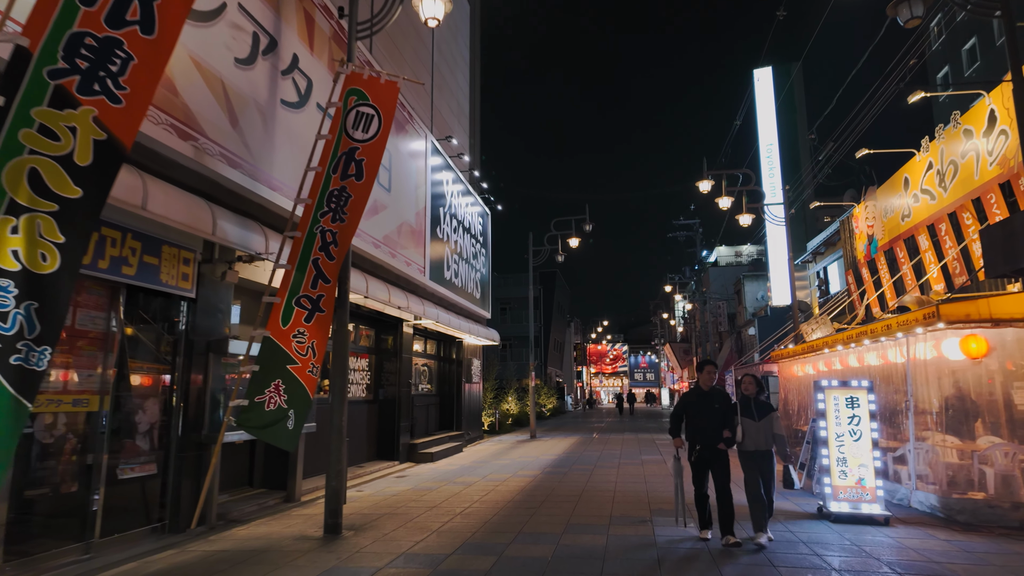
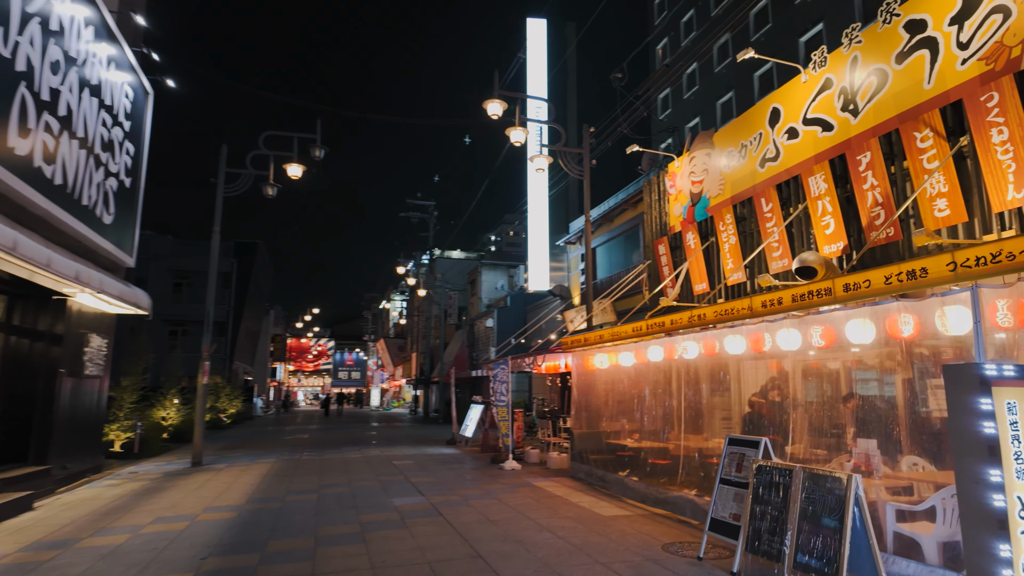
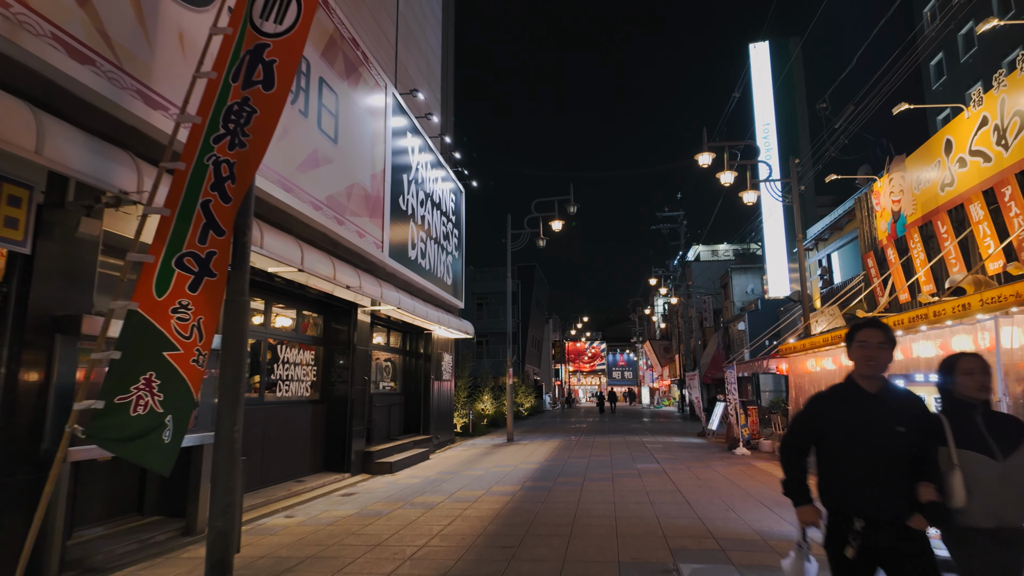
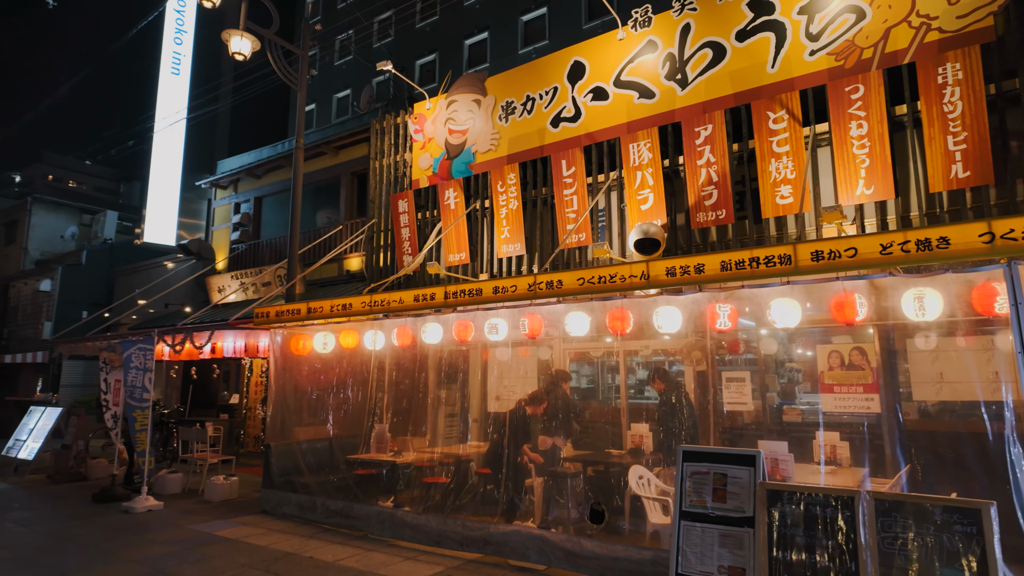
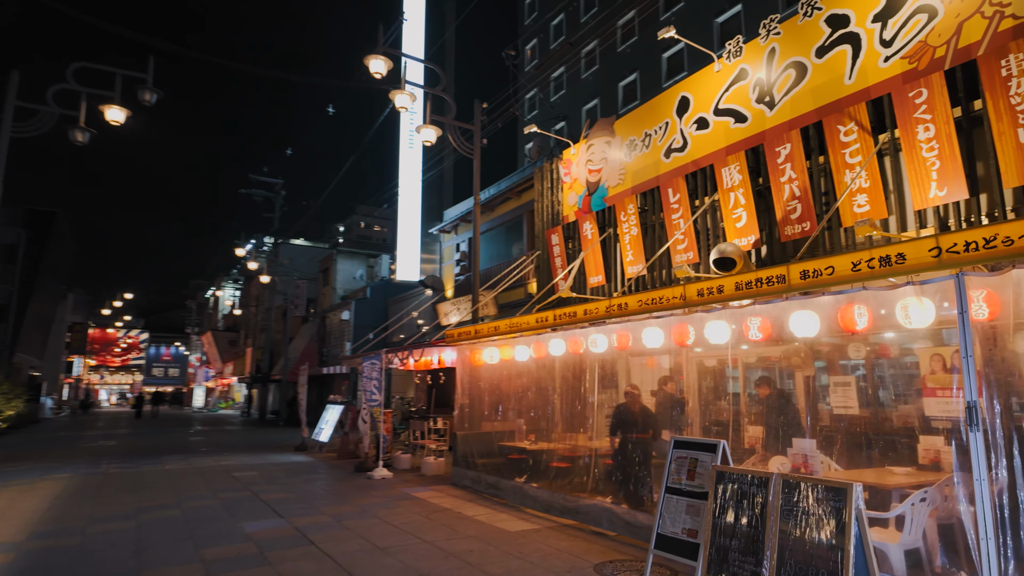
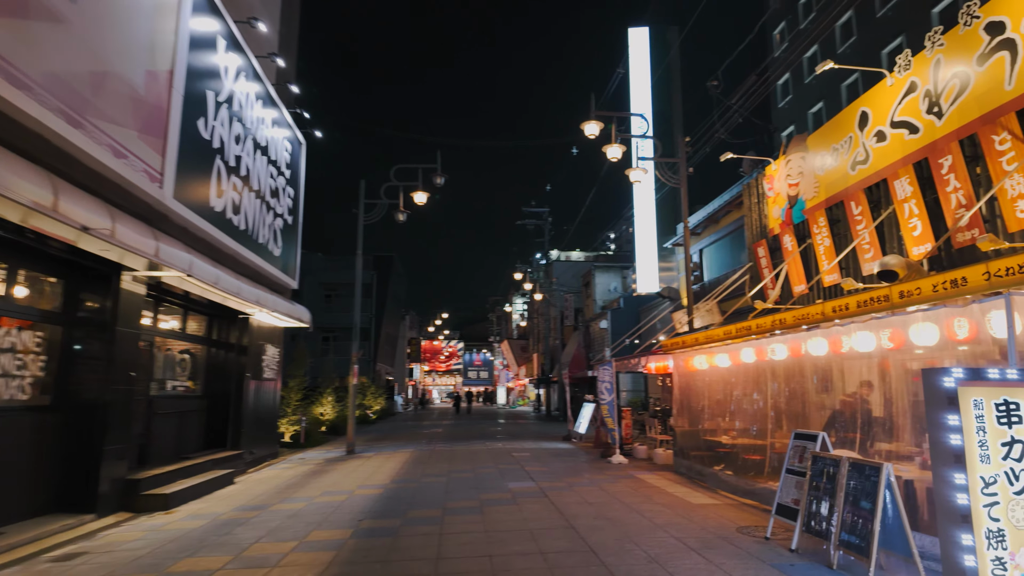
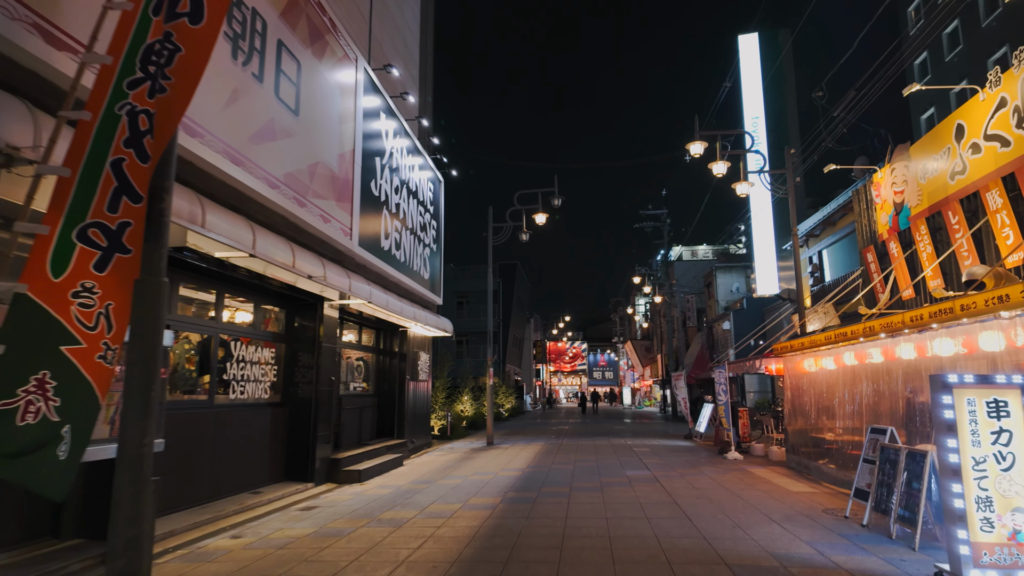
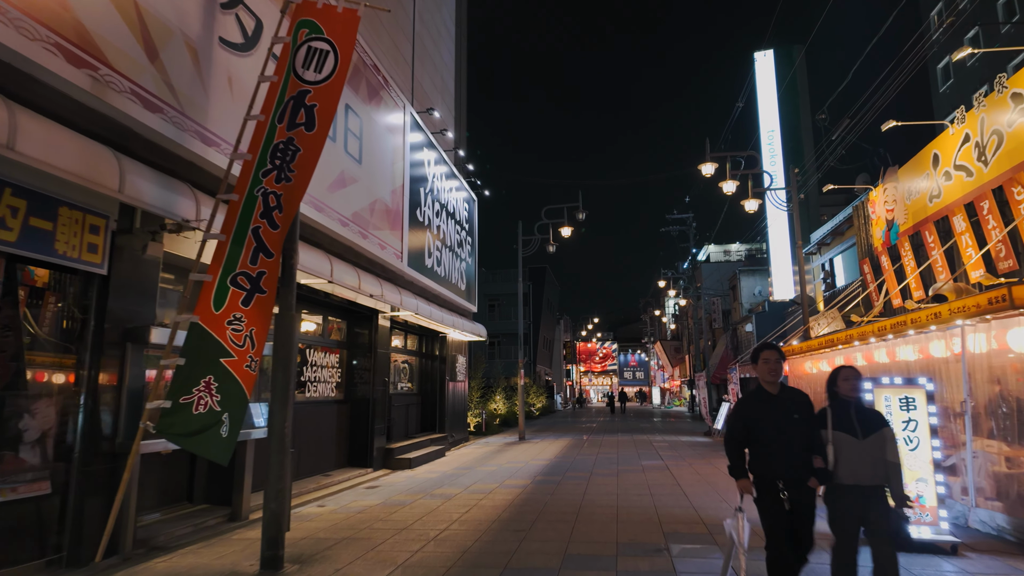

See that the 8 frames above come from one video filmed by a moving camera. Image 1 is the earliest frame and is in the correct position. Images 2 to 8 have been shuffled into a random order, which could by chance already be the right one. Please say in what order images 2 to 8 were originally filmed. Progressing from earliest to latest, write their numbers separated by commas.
8, 3, 7, 6, 2, 5, 4
